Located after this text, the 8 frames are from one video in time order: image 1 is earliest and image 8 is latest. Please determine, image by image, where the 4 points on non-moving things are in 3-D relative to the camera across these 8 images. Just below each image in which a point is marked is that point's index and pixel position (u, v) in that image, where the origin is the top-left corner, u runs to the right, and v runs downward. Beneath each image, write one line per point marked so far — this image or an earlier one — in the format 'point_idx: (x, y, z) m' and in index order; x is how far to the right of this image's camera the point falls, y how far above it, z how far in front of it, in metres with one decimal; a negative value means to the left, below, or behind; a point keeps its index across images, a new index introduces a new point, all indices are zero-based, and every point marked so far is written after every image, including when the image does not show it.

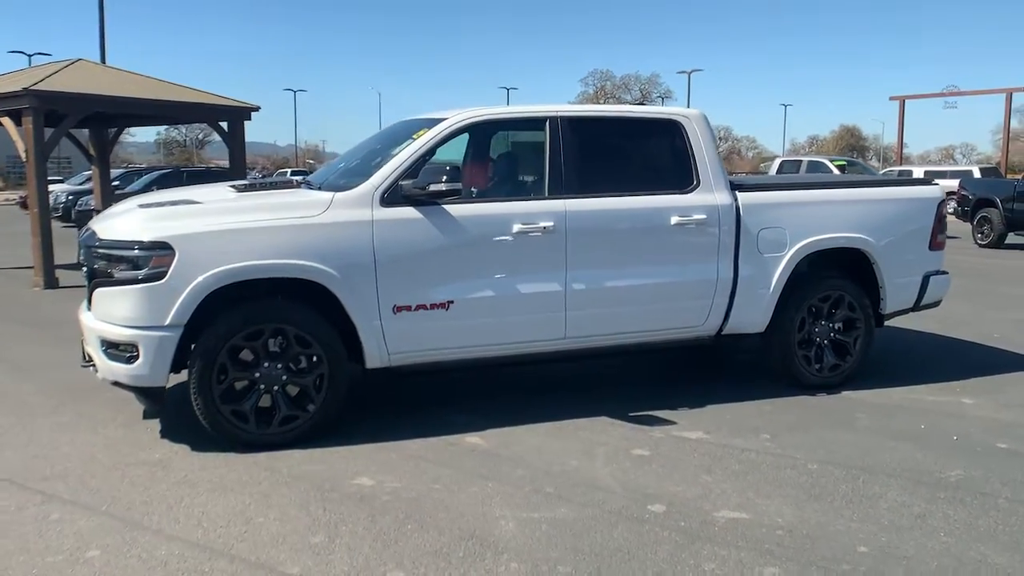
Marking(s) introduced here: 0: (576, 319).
0: (+0.5, -0.2, +5.7) m
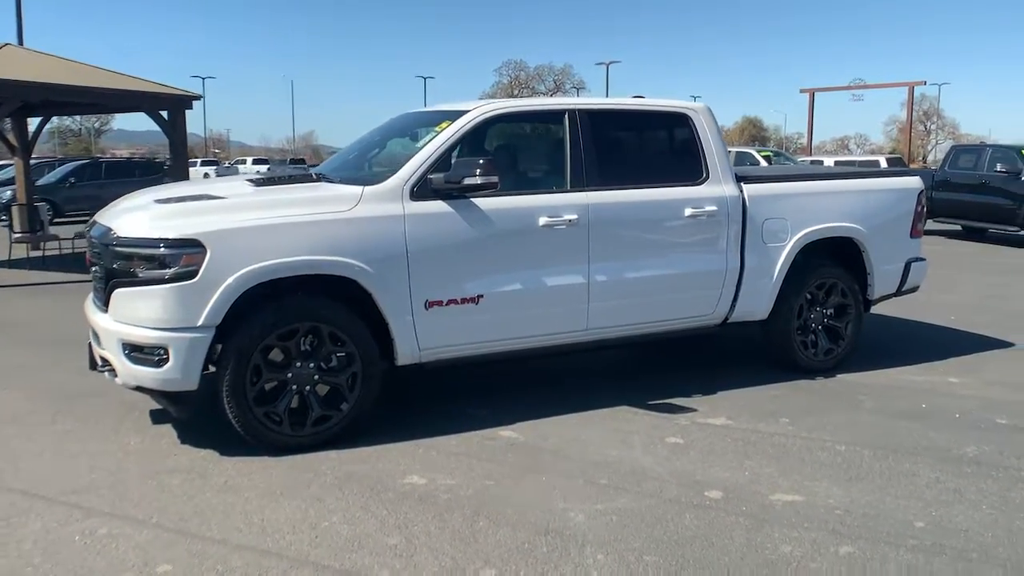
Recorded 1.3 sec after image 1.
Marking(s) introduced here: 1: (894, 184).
0: (+0.6, -0.2, +5.8) m
1: (+3.3, +0.9, +7.1) m
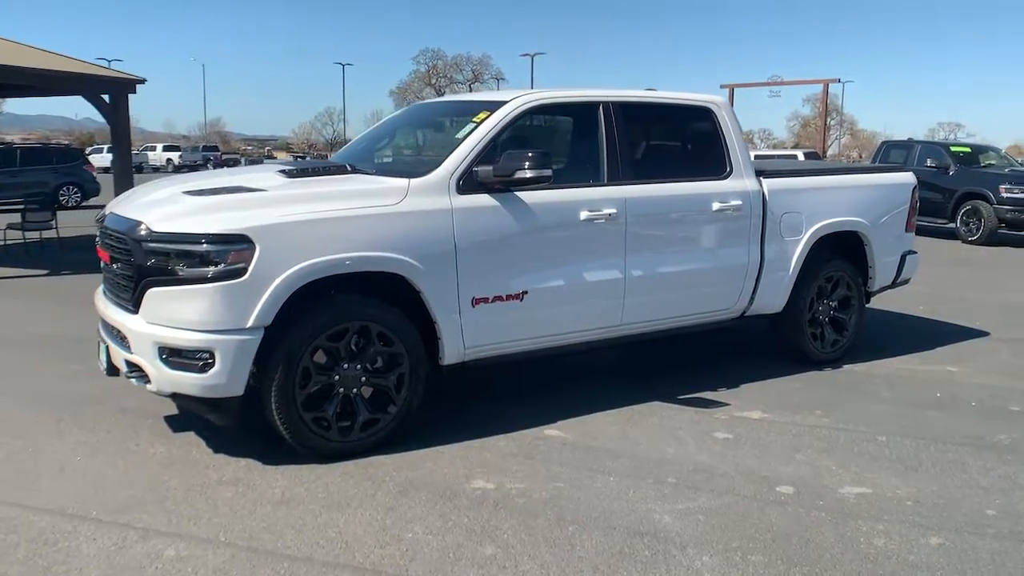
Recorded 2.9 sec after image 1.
0: (+0.8, -0.1, +5.7) m
1: (+3.4, +1.0, +7.3) m
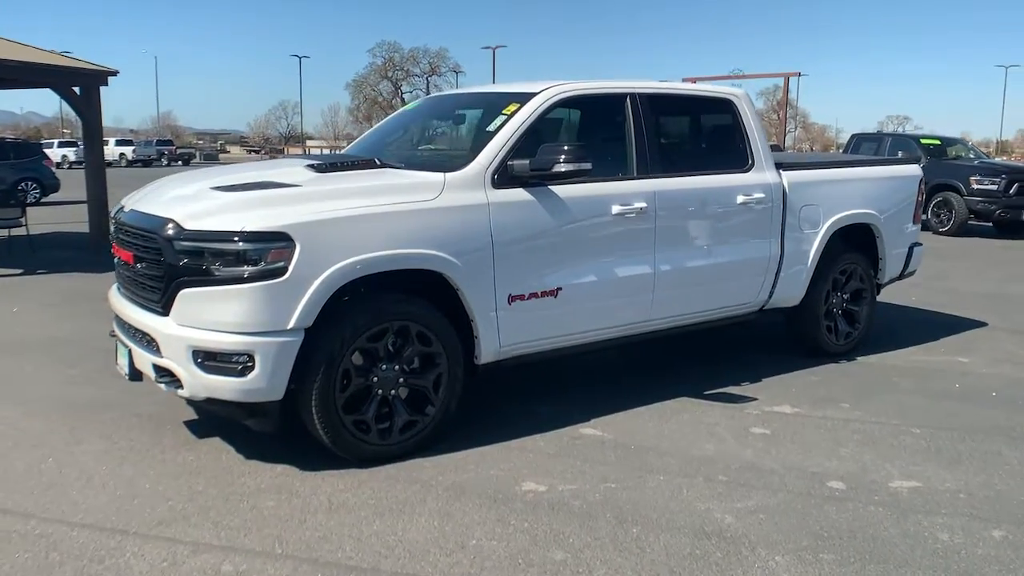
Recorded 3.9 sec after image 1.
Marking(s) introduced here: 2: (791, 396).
0: (+1.0, -0.1, +5.6) m
1: (+3.4, +1.0, +7.3) m
2: (+2.0, -0.8, +5.8) m
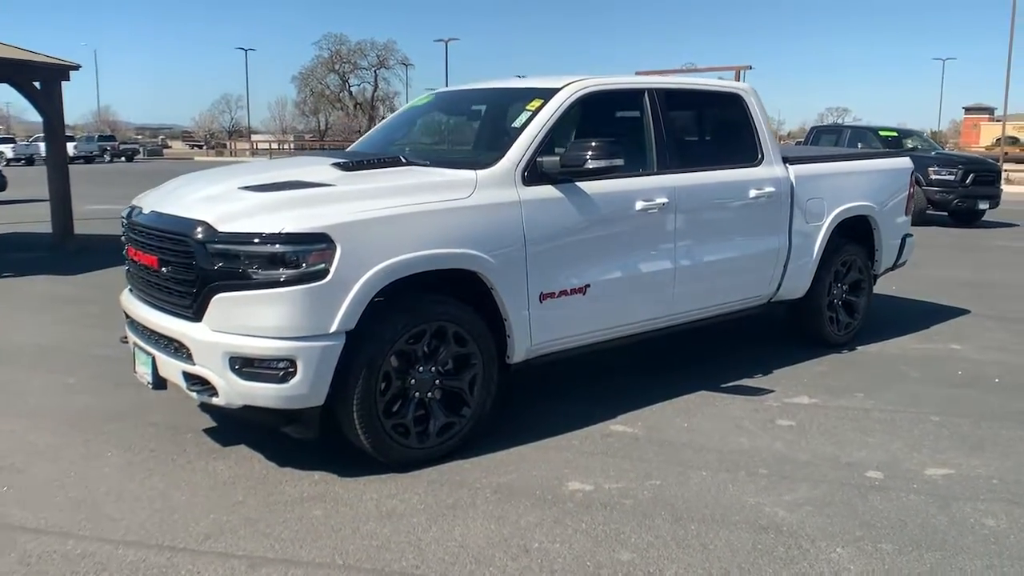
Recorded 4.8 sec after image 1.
0: (+1.2, 0.0, +5.6) m
1: (+3.5, +1.1, +7.5) m
2: (+2.1, -0.7, +5.9) m
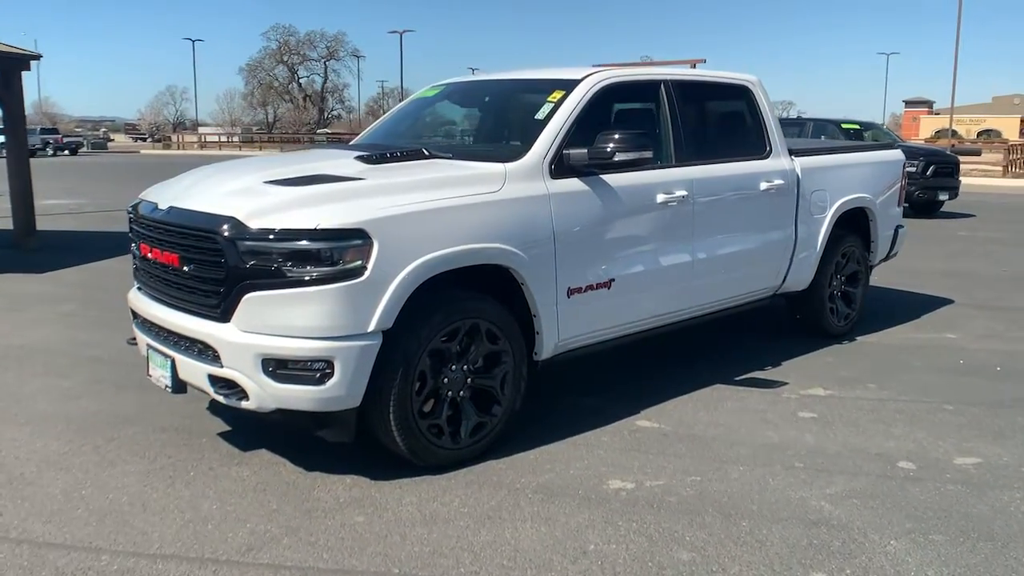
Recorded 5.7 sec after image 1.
0: (+1.3, 0.0, +5.6) m
1: (+3.4, +1.2, +7.5) m
2: (+2.2, -0.7, +5.9) m
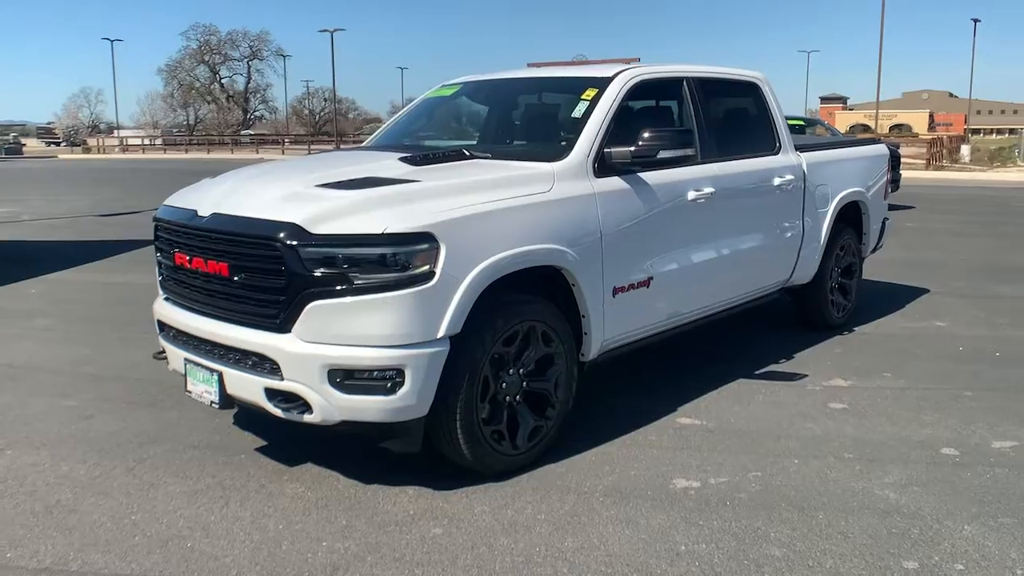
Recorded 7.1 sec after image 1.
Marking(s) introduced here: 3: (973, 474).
0: (+1.4, 0.0, +5.7) m
1: (+3.4, +1.3, +7.8) m
2: (+2.4, -0.6, +6.1) m
3: (+2.4, -1.0, +4.2) m
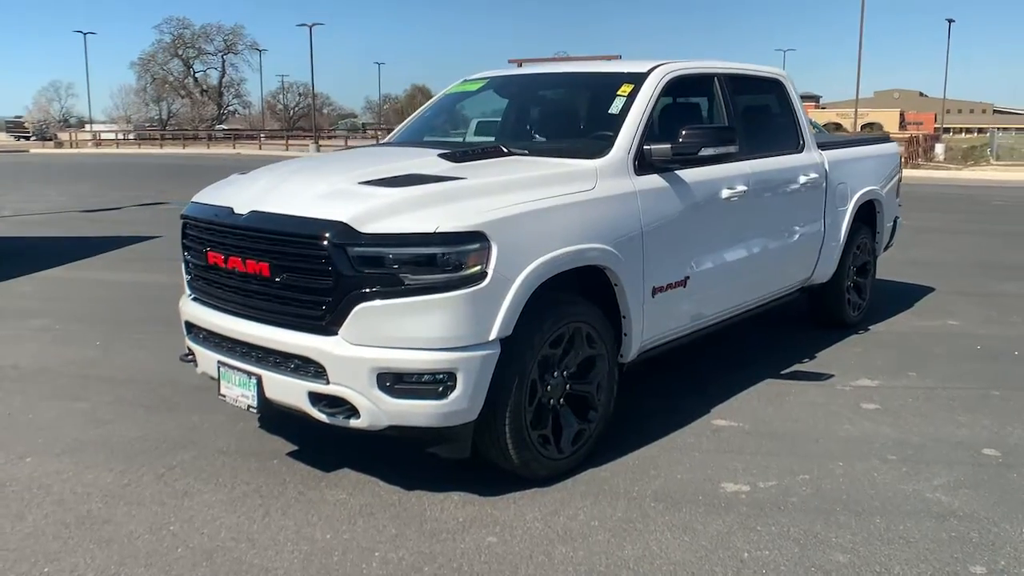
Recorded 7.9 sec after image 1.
0: (+1.6, 0.0, +5.6) m
1: (+3.5, +1.3, +7.8) m
2: (+2.5, -0.6, +6.0) m
3: (+2.6, -1.0, +4.2) m
